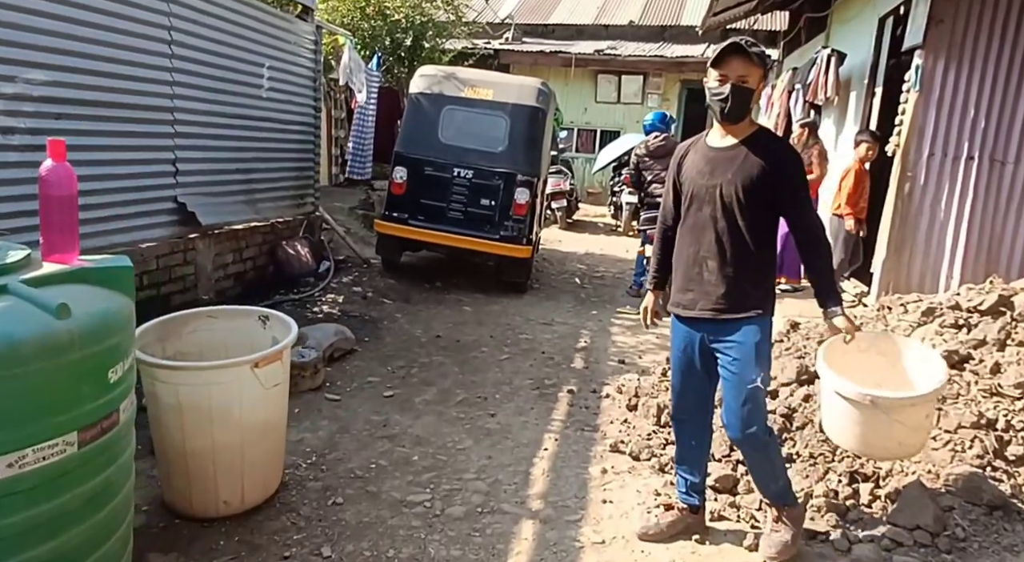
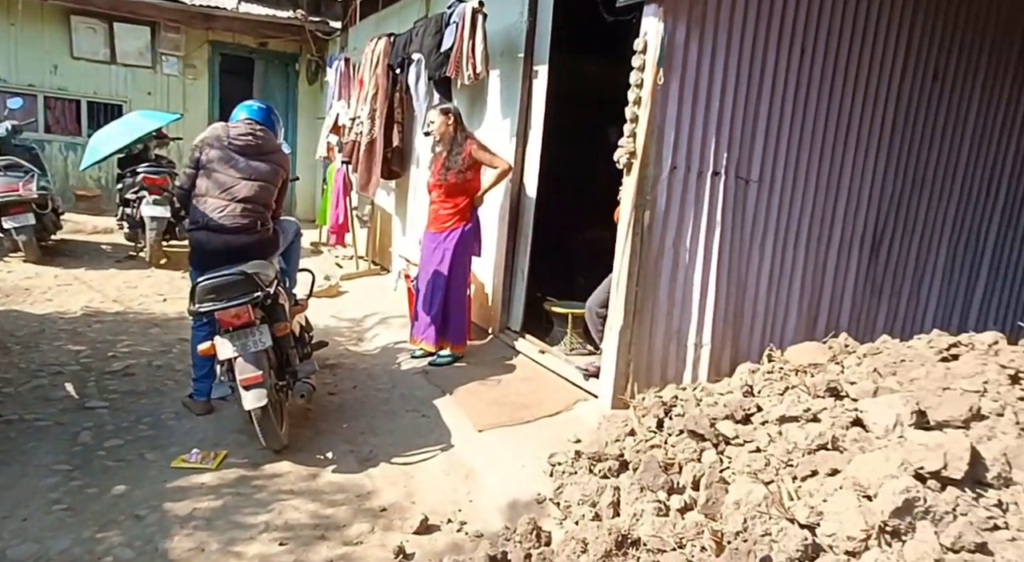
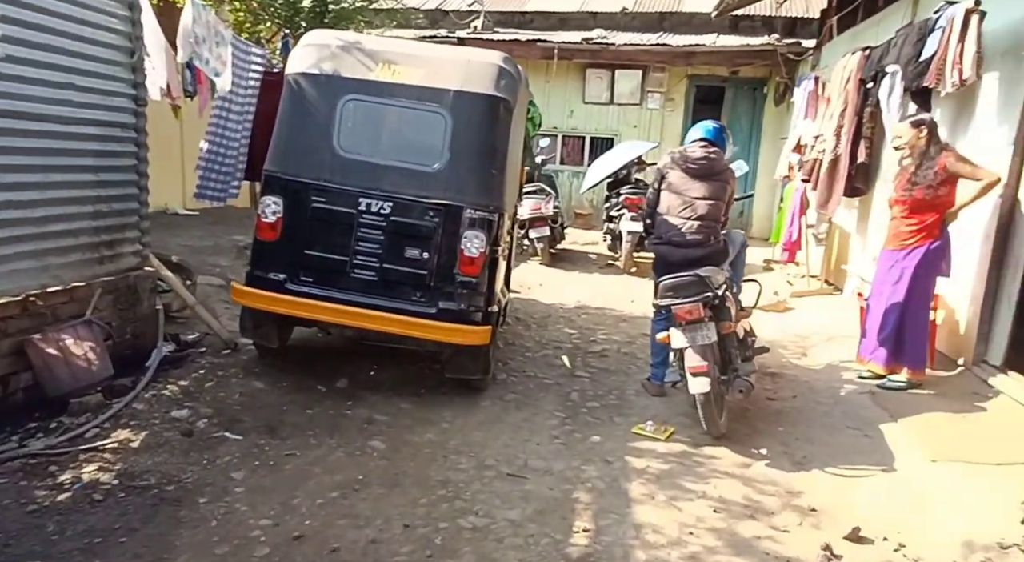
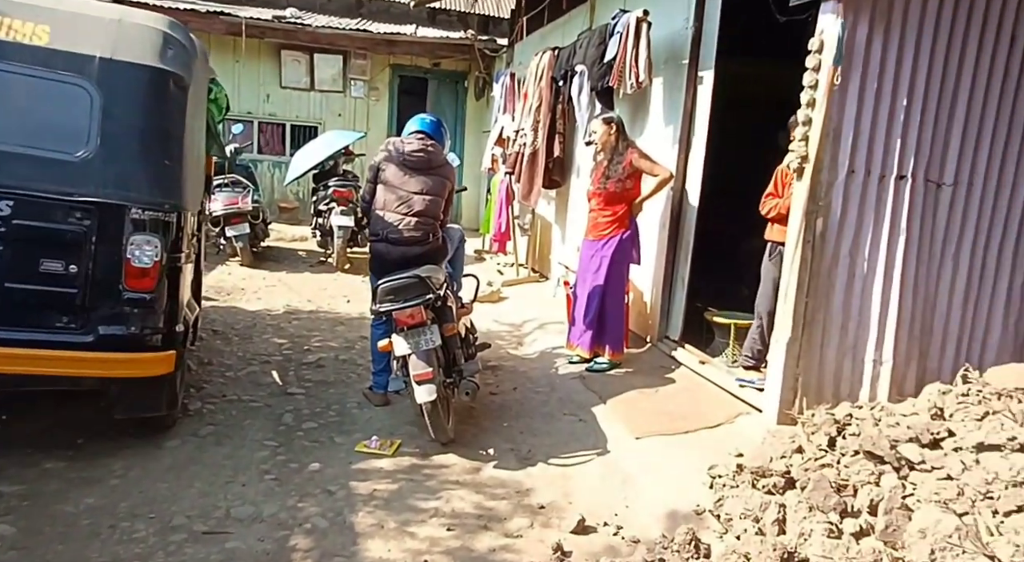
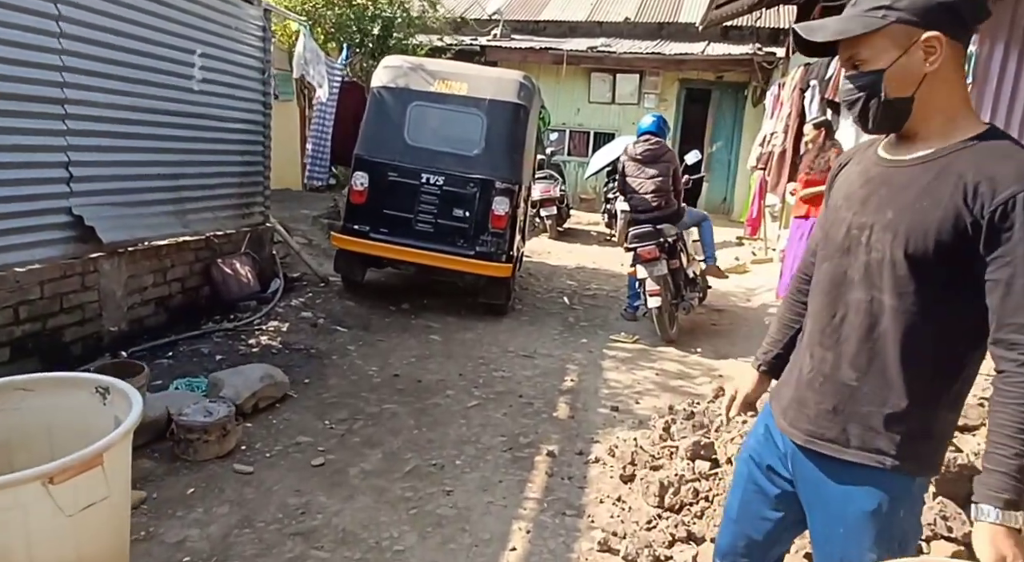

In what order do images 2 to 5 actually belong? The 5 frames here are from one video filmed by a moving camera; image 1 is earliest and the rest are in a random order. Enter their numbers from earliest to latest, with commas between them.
5, 3, 4, 2
